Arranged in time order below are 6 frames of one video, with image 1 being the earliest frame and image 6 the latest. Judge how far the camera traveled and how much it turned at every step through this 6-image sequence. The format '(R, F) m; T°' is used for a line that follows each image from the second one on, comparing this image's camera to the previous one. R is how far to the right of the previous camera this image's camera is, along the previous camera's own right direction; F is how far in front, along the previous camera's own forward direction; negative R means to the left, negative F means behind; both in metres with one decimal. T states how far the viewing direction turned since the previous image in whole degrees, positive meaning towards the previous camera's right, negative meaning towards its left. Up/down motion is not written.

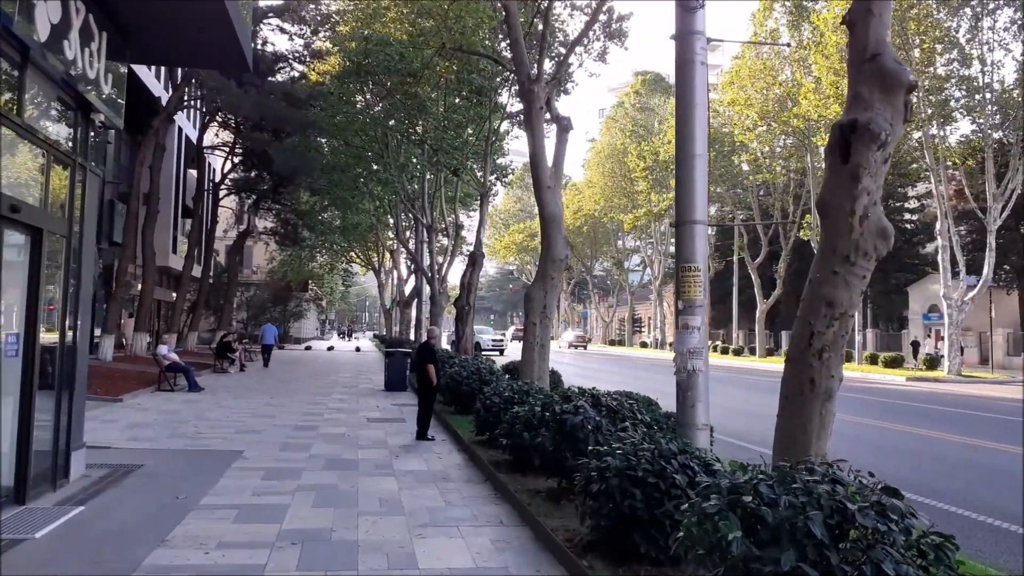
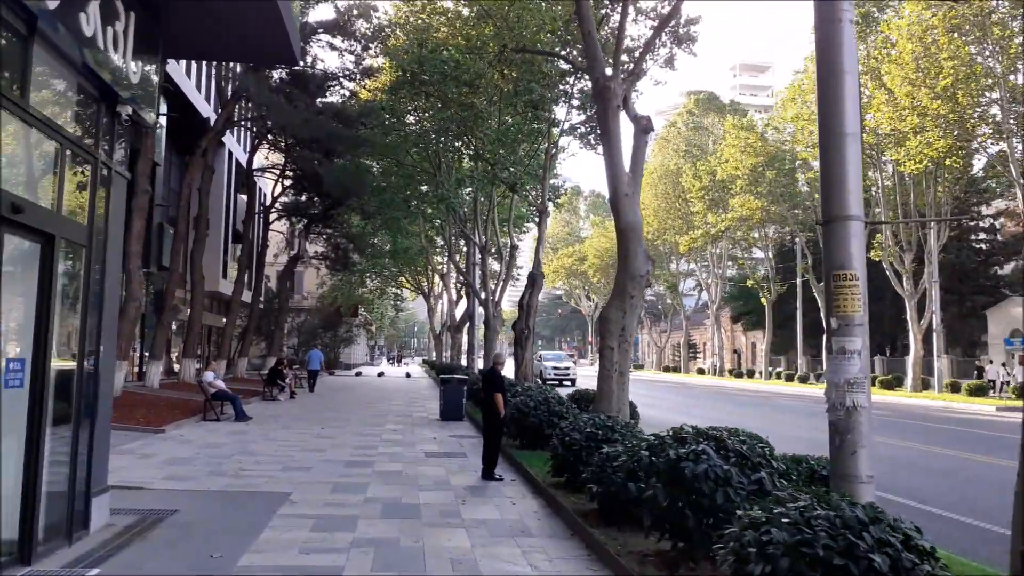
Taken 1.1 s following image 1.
(-0.4, +1.2) m; -3°
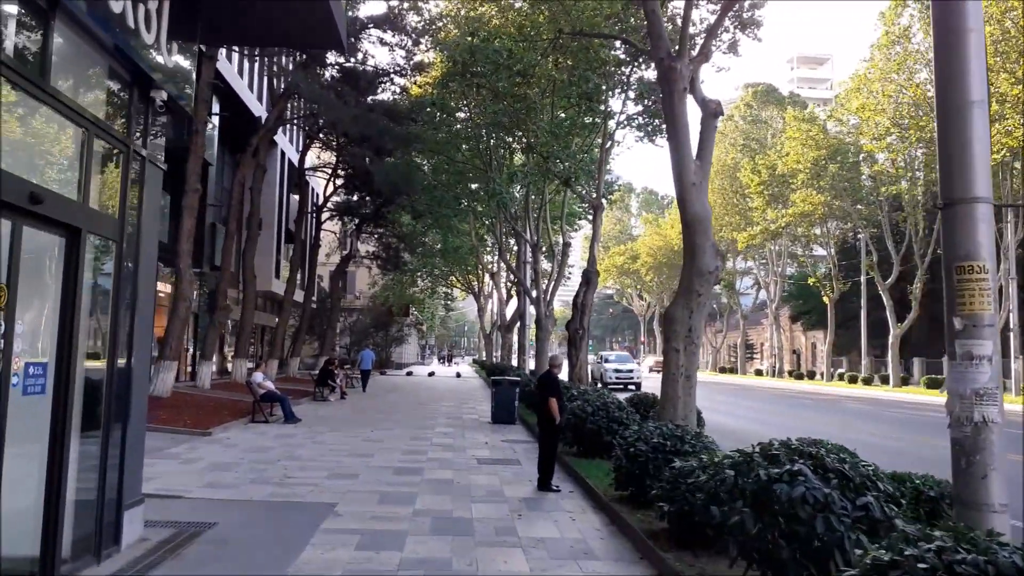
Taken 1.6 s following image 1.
(-0.1, +0.6) m; -4°
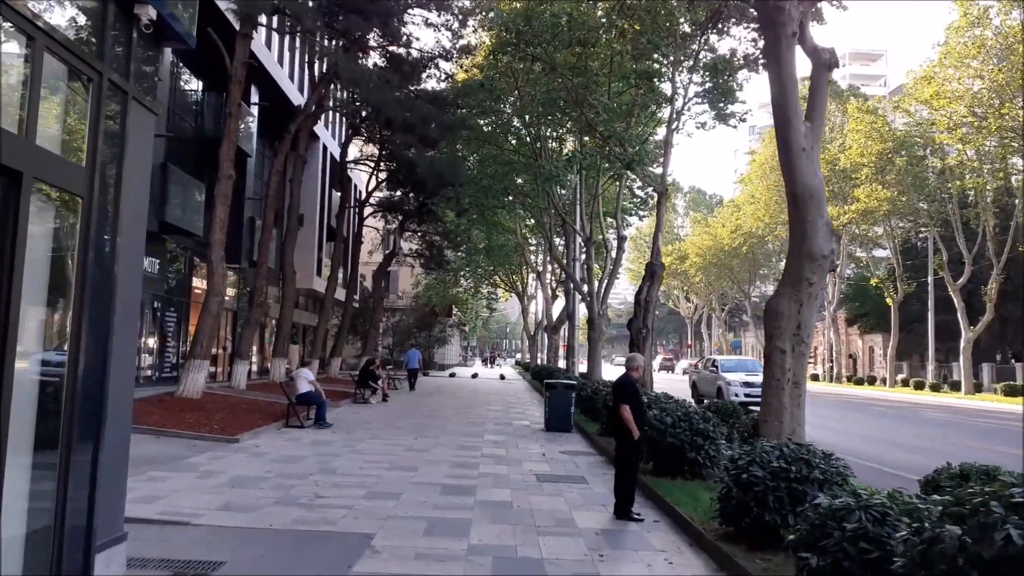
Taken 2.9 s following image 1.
(-0.3, +1.6) m; -3°
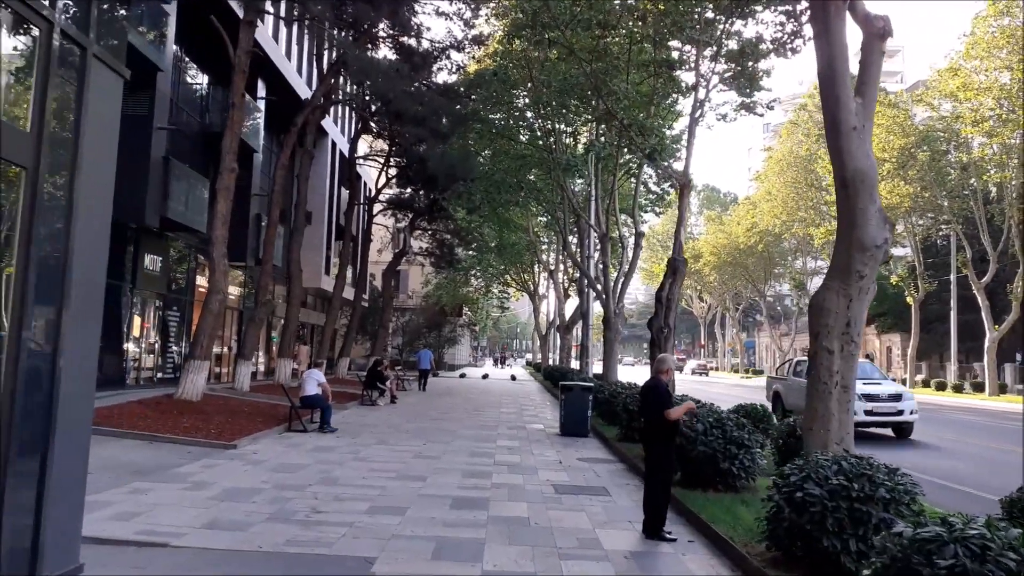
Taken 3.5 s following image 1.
(-0.1, +0.8) m; -1°
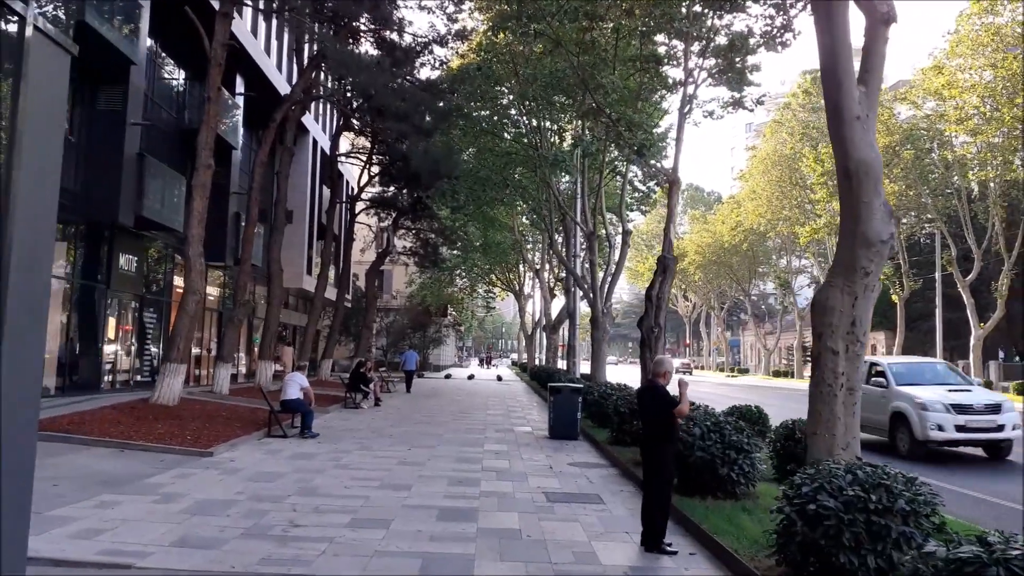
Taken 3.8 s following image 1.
(0.0, +0.4) m; +1°
